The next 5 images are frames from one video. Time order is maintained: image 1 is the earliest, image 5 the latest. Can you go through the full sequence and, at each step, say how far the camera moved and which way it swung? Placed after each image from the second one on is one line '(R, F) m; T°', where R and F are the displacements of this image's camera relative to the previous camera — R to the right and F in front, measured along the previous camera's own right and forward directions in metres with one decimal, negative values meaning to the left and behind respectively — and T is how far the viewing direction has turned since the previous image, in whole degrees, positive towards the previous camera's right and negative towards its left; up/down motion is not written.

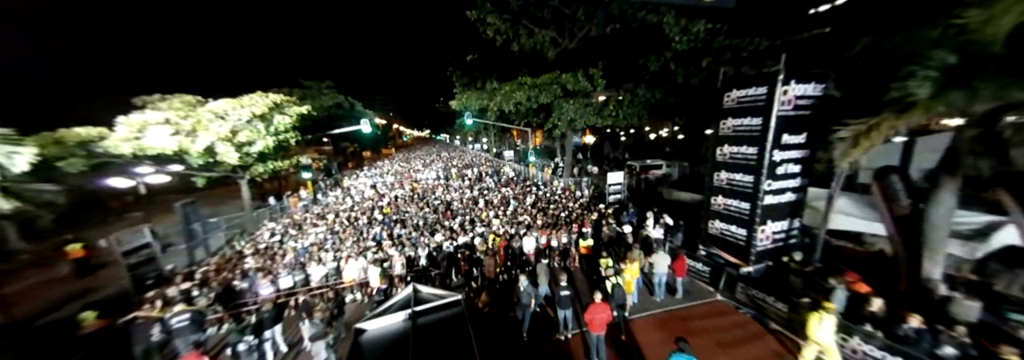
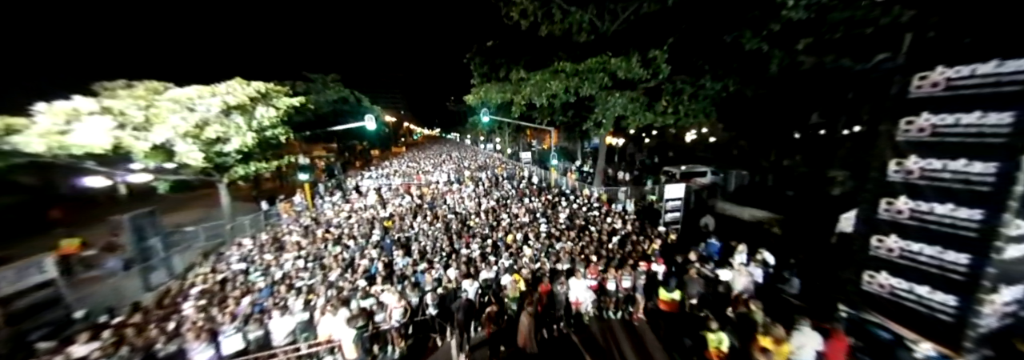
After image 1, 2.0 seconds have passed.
(-0.8, +2.1) m; -2°
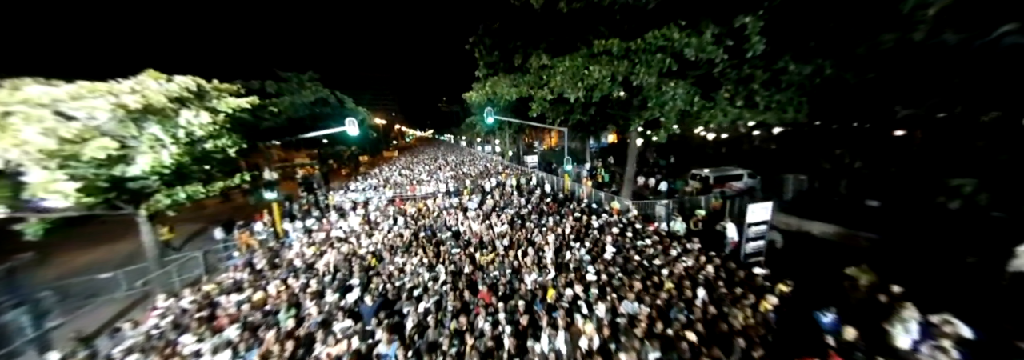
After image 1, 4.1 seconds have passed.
(-0.8, +2.3) m; +1°
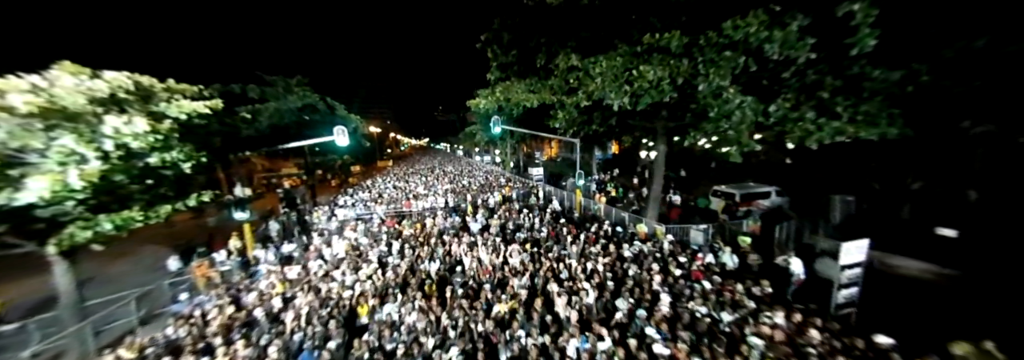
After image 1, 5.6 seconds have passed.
(-0.7, +1.4) m; +1°
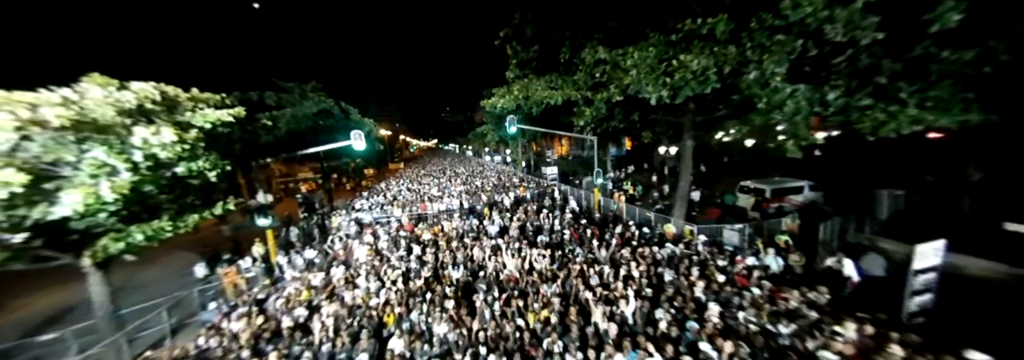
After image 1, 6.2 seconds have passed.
(-0.4, +0.3) m; -2°
